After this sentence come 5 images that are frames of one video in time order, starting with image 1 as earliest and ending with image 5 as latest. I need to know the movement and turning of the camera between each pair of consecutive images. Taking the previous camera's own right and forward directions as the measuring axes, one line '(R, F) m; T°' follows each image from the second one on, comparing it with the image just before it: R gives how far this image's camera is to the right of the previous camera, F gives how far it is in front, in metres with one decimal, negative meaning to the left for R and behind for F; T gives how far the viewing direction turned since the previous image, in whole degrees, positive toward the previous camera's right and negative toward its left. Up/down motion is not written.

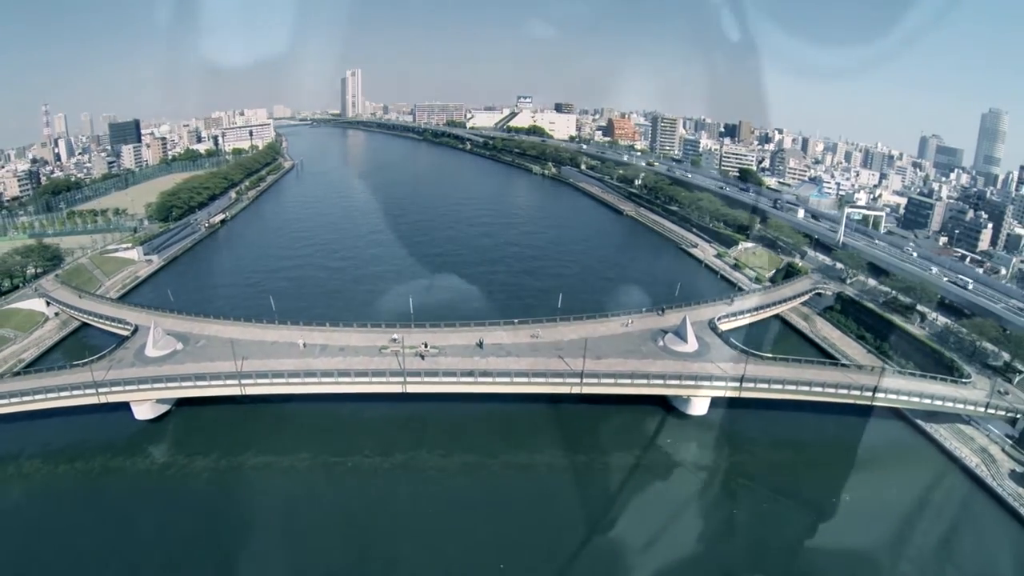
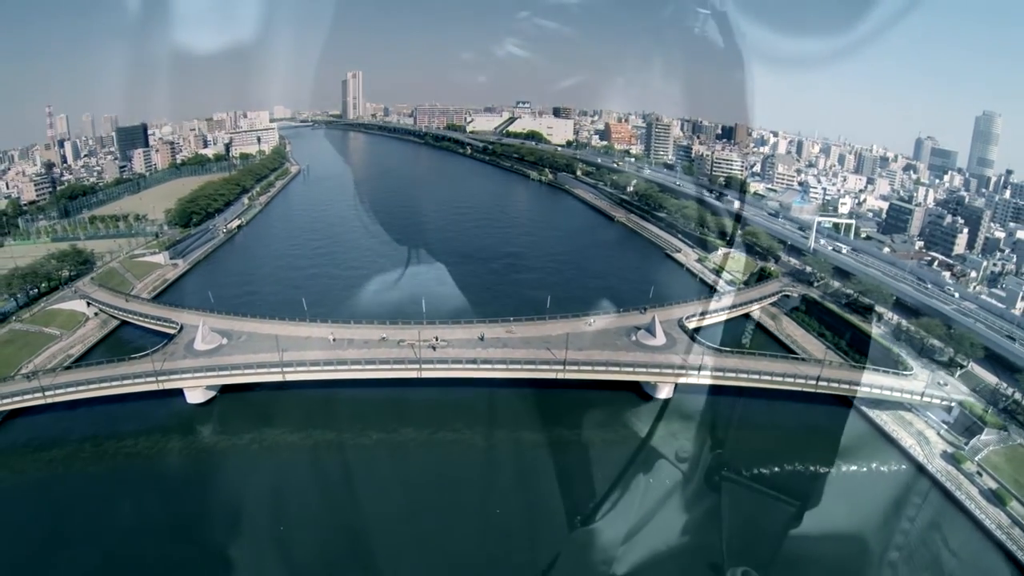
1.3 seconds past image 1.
(0.0, -0.4) m; 0°
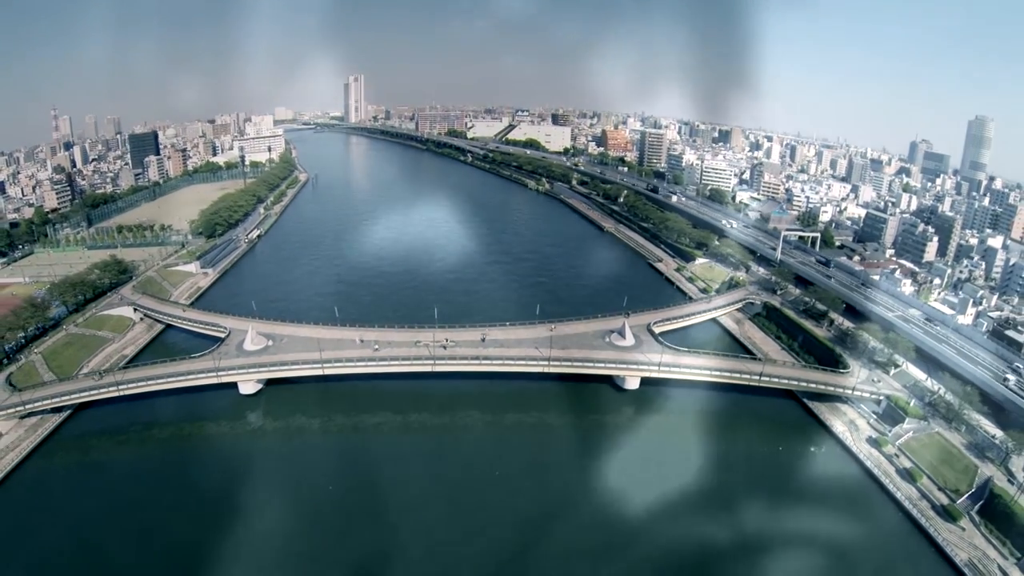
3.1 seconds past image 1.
(0.0, -0.6) m; 0°
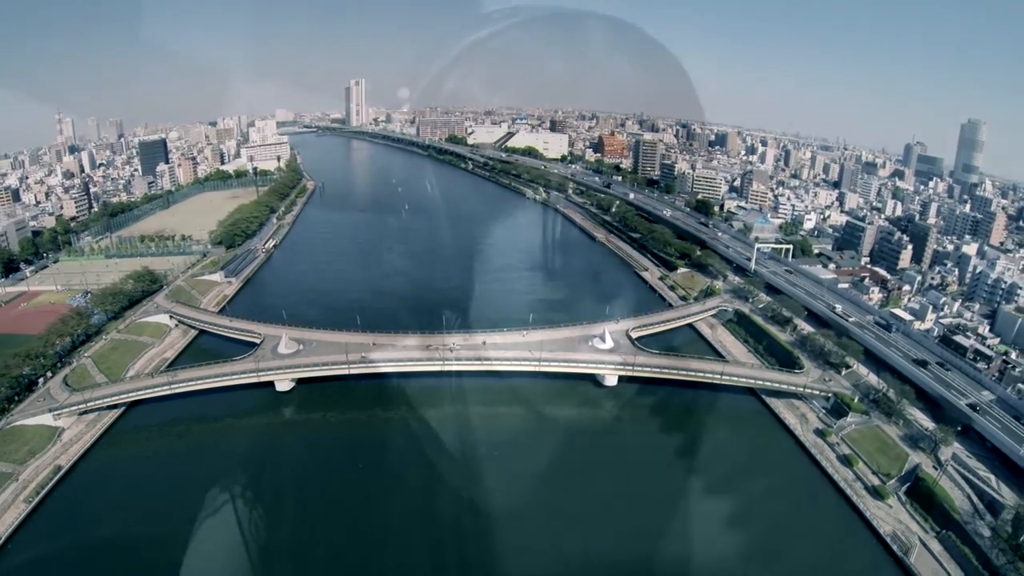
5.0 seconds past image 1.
(0.0, -0.6) m; 0°
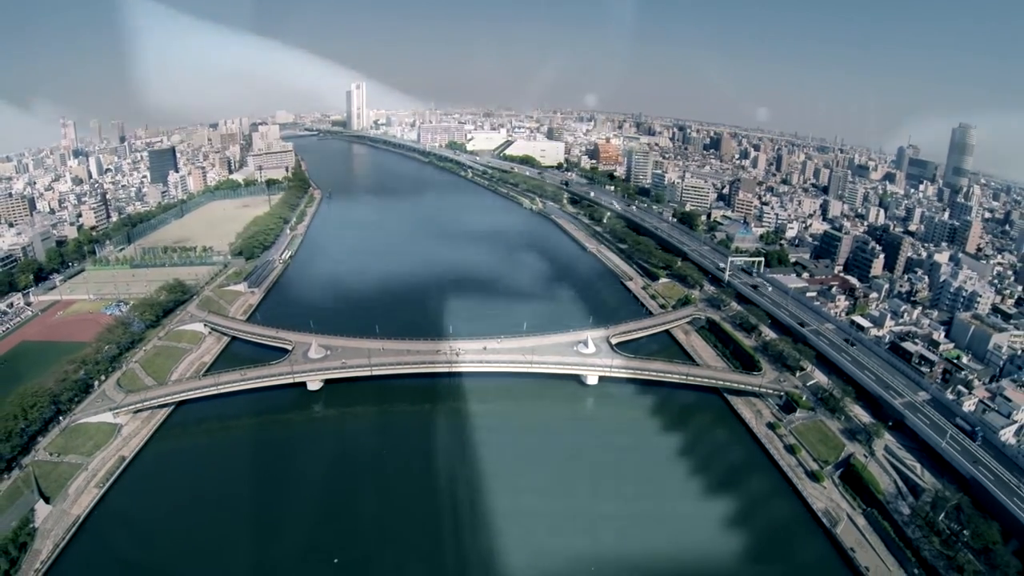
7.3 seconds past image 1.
(0.0, -0.7) m; 0°
